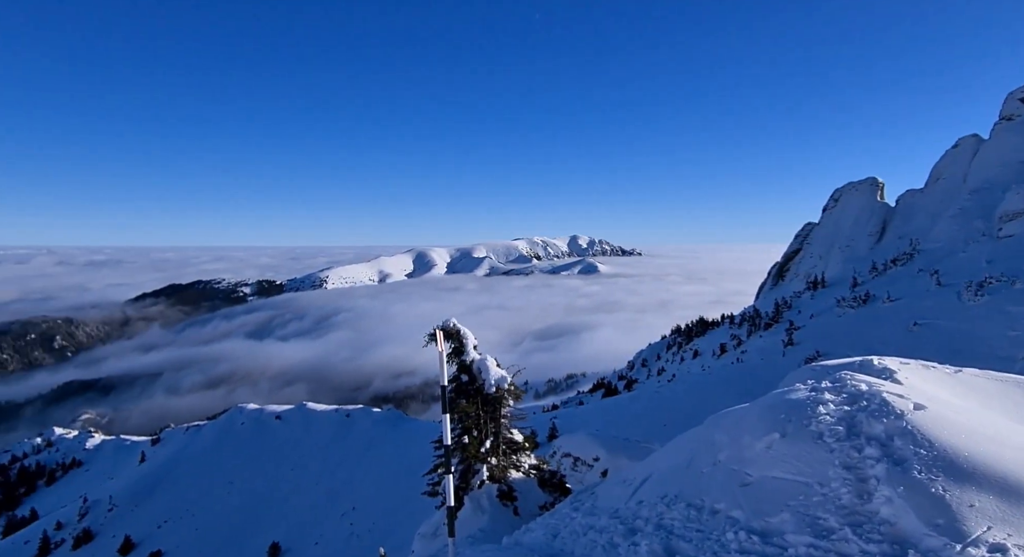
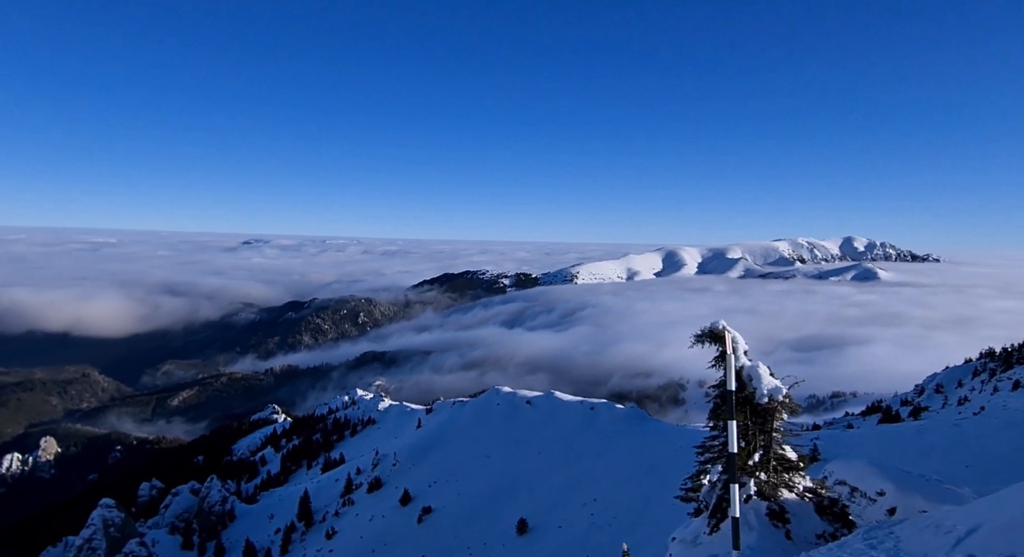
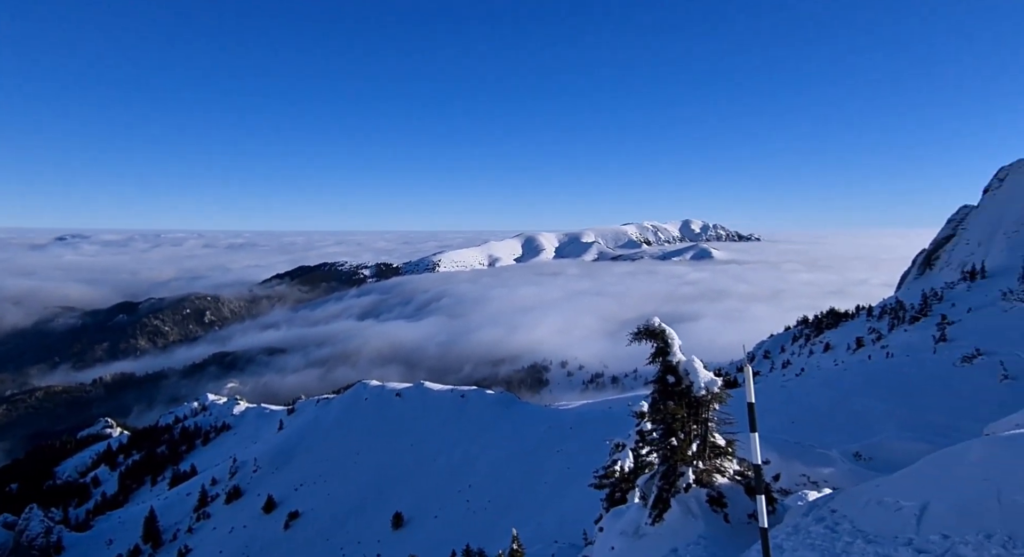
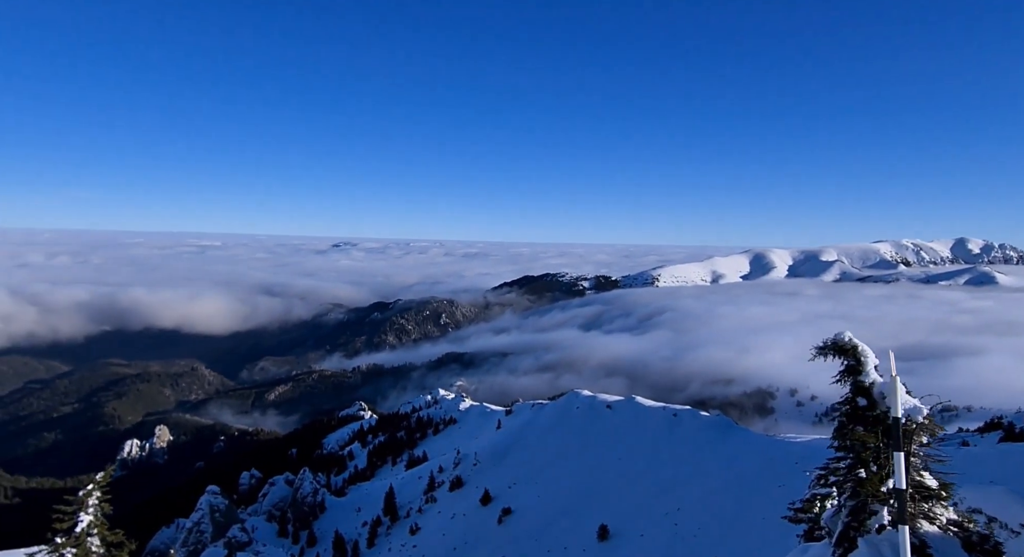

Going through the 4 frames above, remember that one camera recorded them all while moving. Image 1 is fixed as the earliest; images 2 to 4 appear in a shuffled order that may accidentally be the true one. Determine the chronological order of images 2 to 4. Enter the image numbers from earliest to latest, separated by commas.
2, 4, 3
